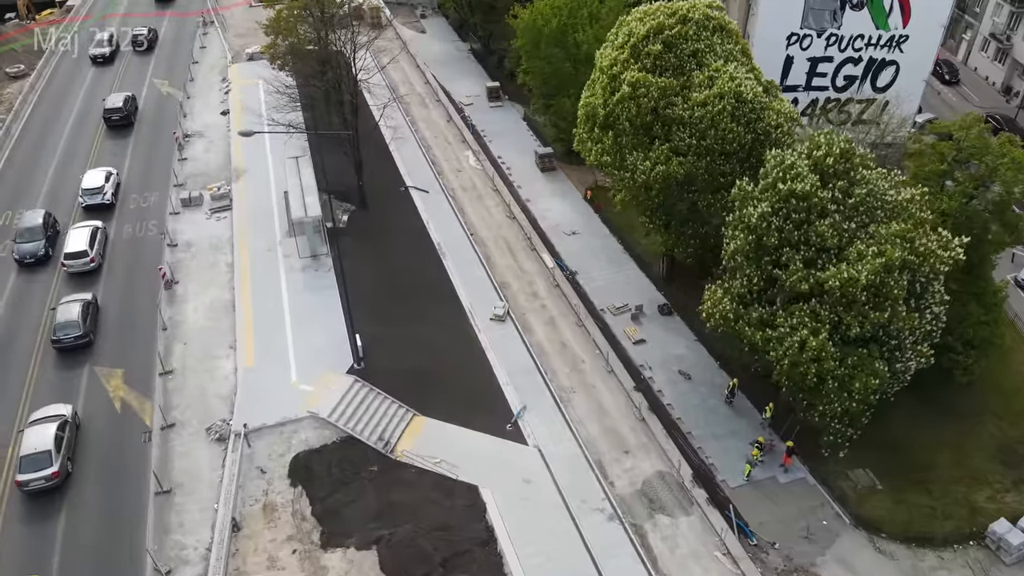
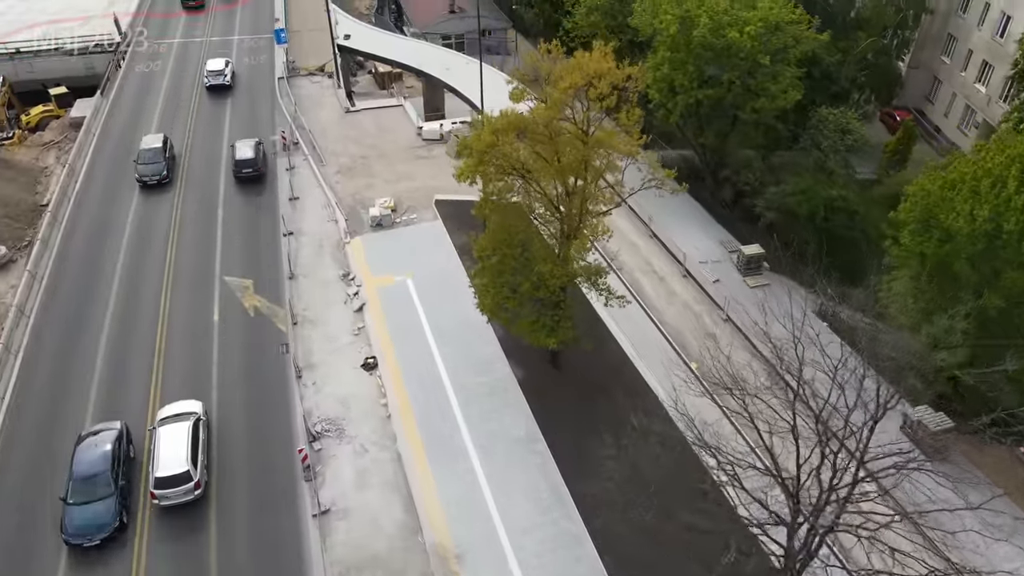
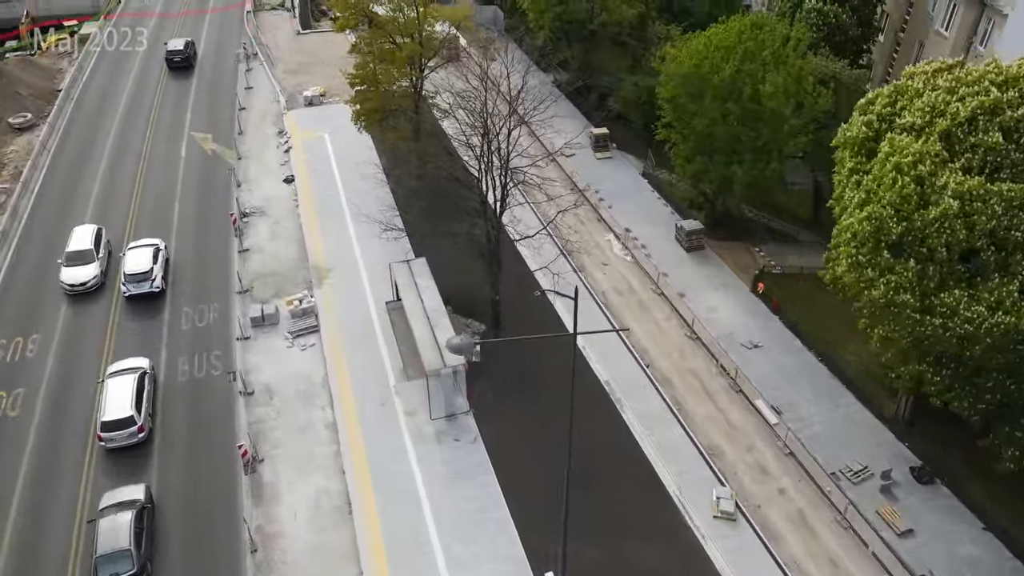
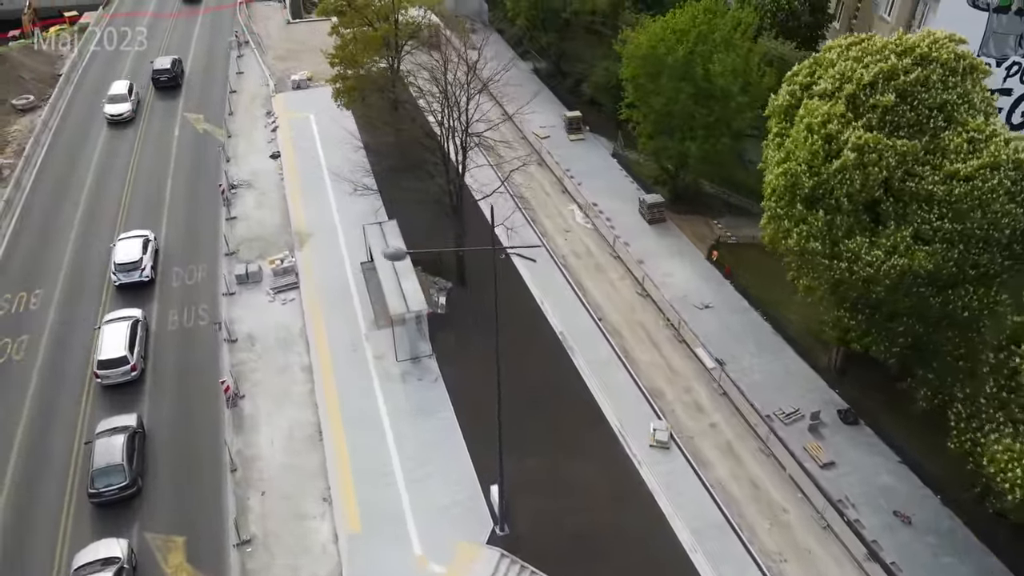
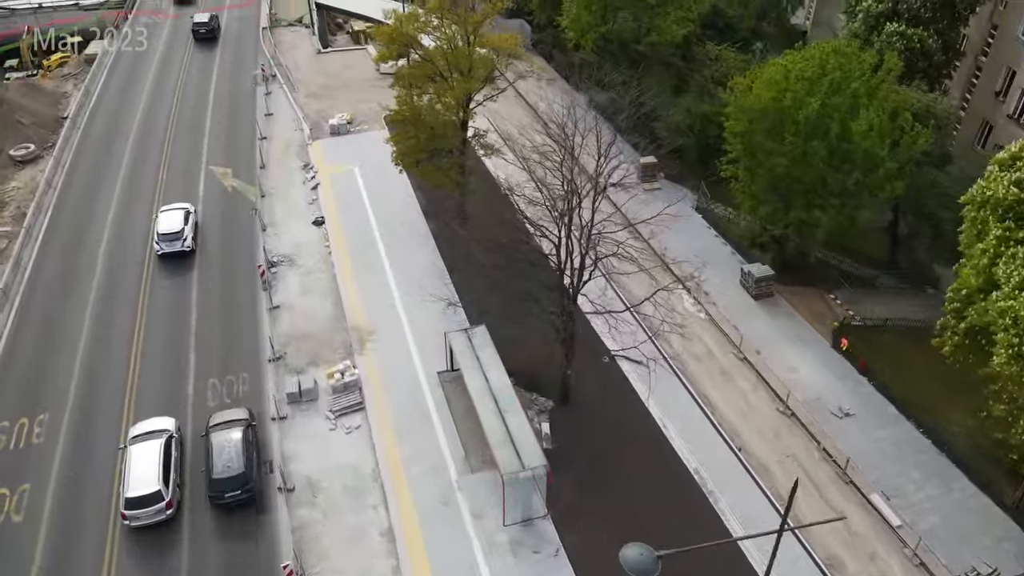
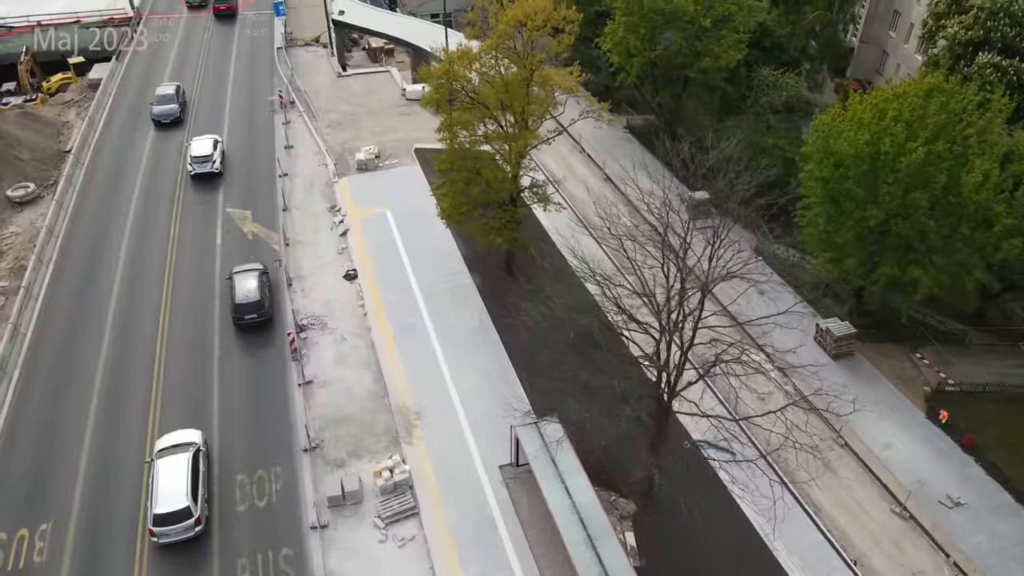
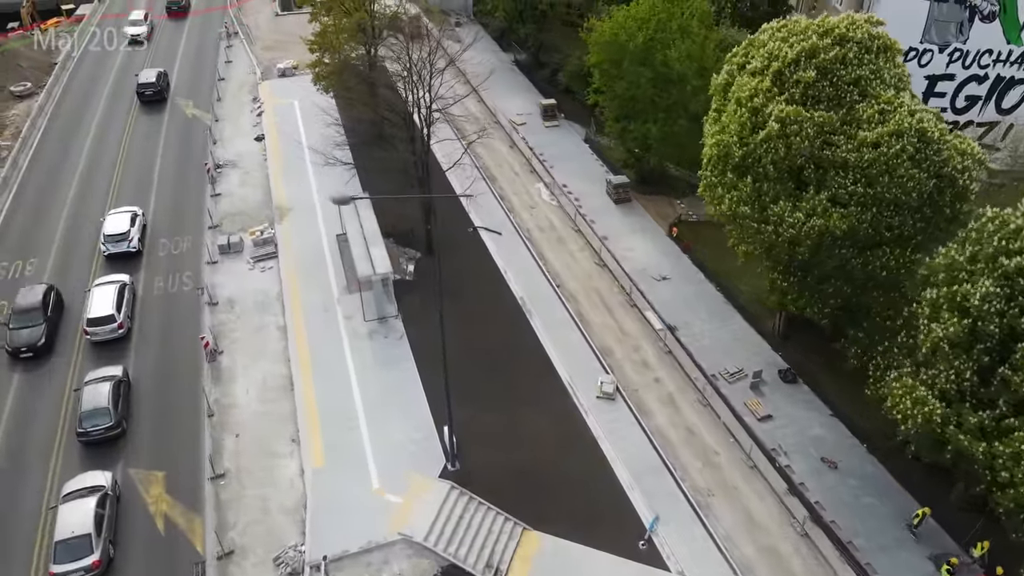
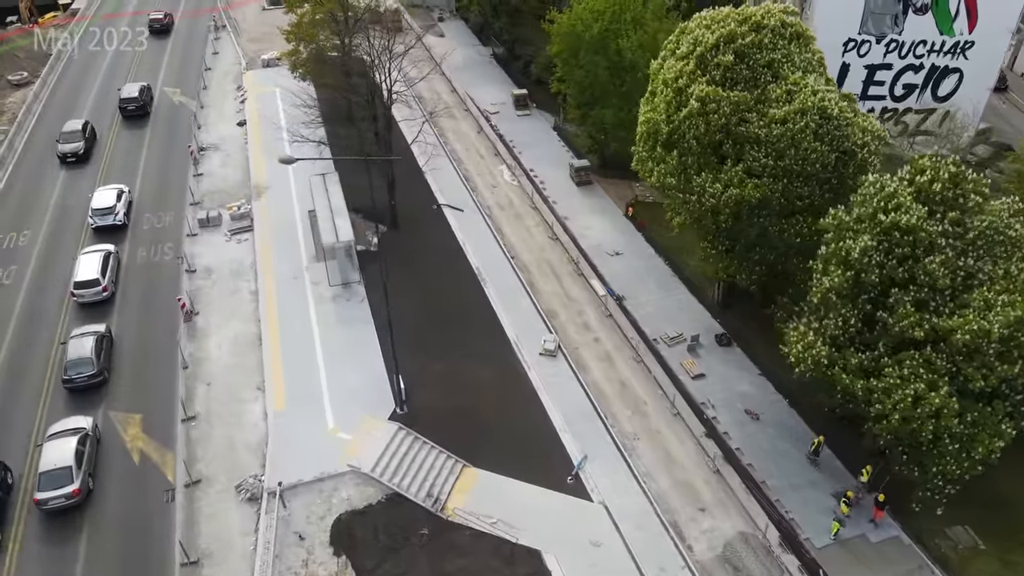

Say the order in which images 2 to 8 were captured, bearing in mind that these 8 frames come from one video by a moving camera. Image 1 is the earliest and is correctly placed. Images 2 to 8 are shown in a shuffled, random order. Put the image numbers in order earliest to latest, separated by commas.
8, 7, 4, 3, 5, 6, 2
